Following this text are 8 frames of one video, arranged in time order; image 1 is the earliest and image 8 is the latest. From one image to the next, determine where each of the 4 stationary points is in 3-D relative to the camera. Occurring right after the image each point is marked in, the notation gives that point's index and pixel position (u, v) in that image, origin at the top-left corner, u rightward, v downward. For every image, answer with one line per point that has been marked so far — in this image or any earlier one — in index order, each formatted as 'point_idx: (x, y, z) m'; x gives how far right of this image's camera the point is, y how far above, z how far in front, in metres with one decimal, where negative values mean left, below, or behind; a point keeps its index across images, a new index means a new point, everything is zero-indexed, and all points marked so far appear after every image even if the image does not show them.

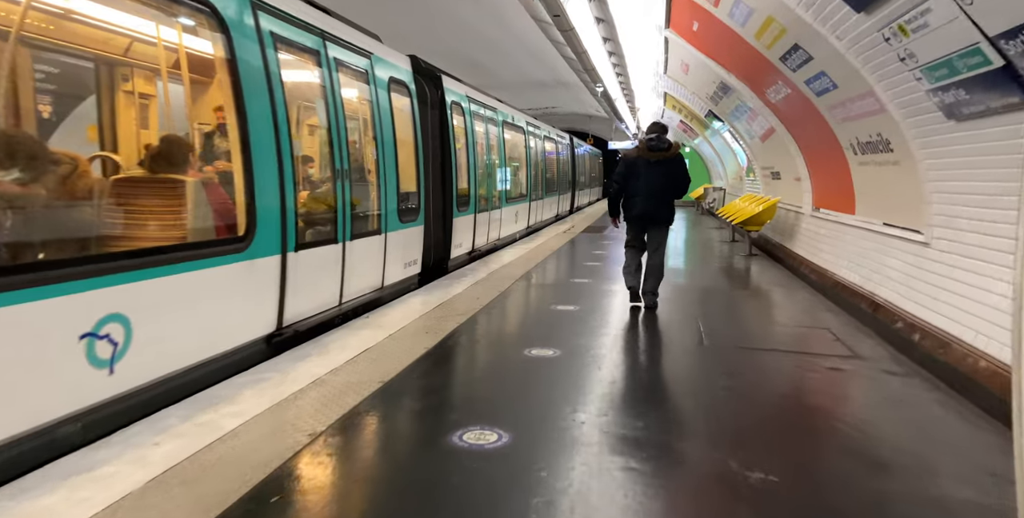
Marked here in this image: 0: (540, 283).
0: (+0.3, -0.3, +8.2) m
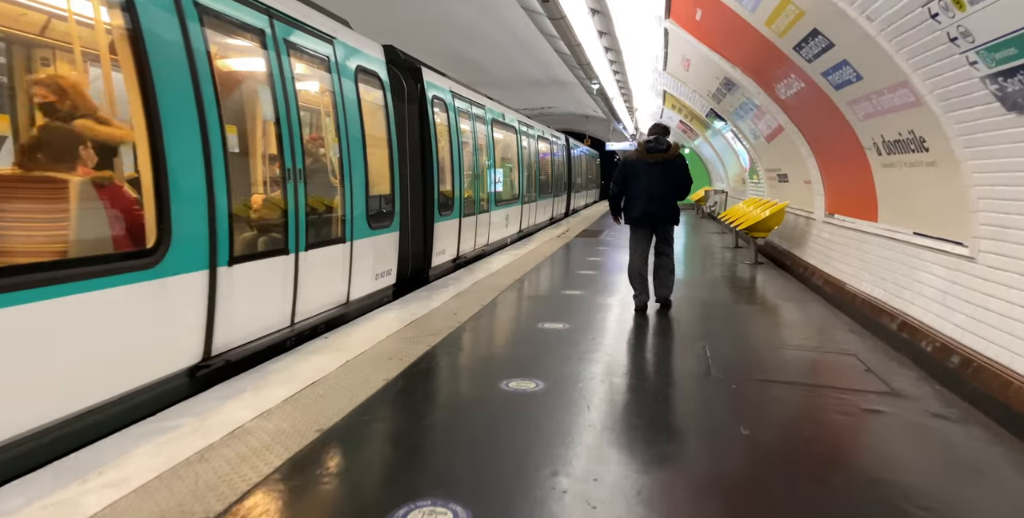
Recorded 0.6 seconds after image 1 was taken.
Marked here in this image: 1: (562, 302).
0: (+0.2, -0.4, +7.5) m
1: (+0.5, -0.5, +7.0) m
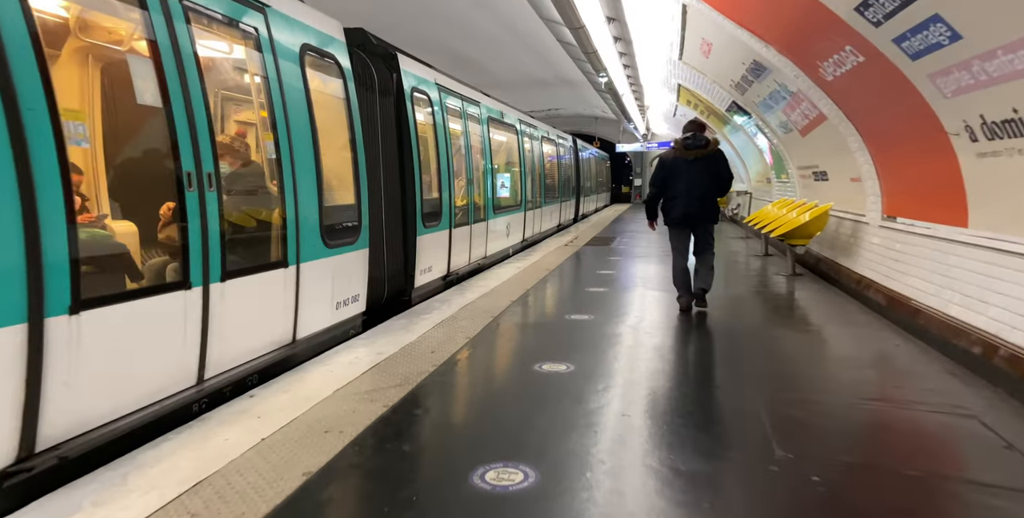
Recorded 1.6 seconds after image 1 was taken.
0: (+0.1, -0.6, +6.3) m
1: (+0.5, -0.7, +5.8) m
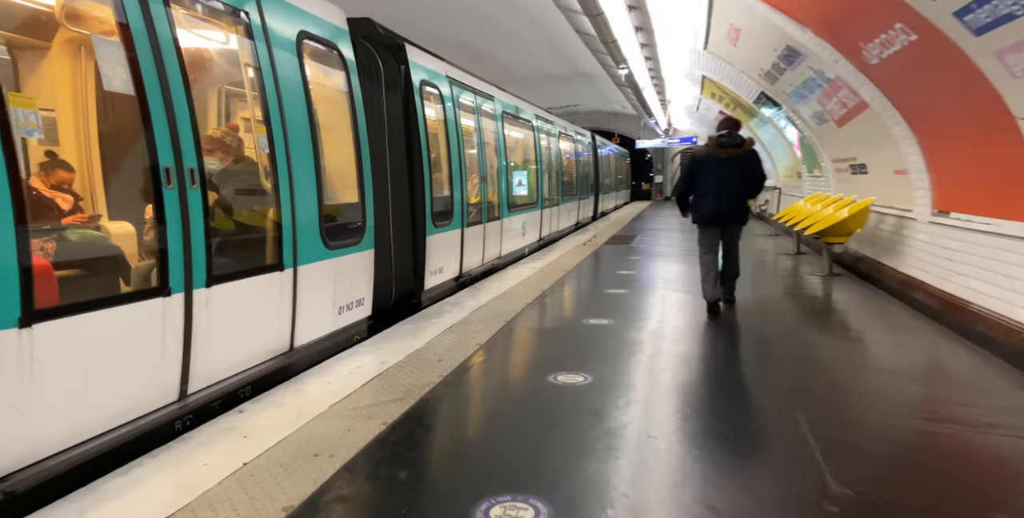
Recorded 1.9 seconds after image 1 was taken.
0: (+0.3, -0.6, +6.0) m
1: (+0.6, -0.7, +5.4) m
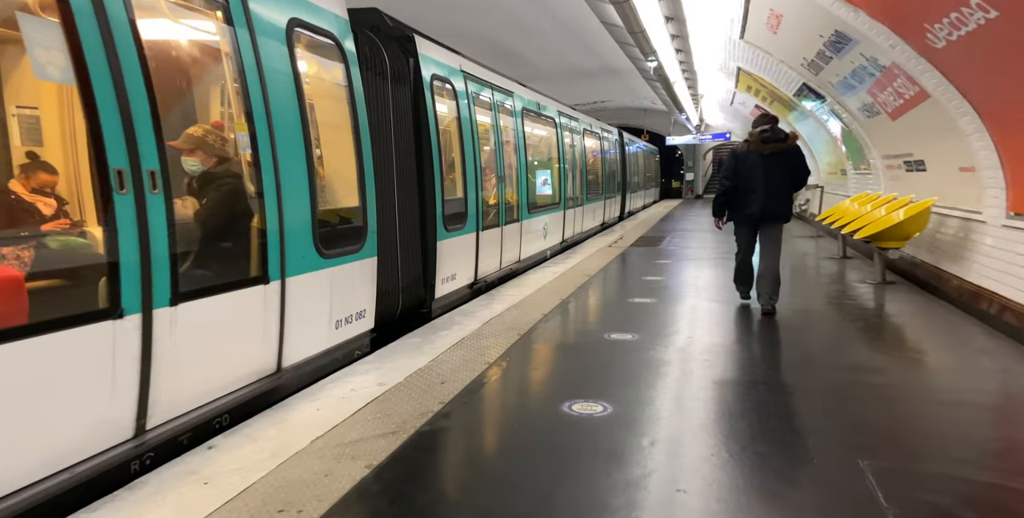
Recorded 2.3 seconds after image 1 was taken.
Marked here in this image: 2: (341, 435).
0: (+0.4, -0.7, +5.5) m
1: (+0.7, -0.7, +4.9) m
2: (-0.8, -0.9, +3.1) m
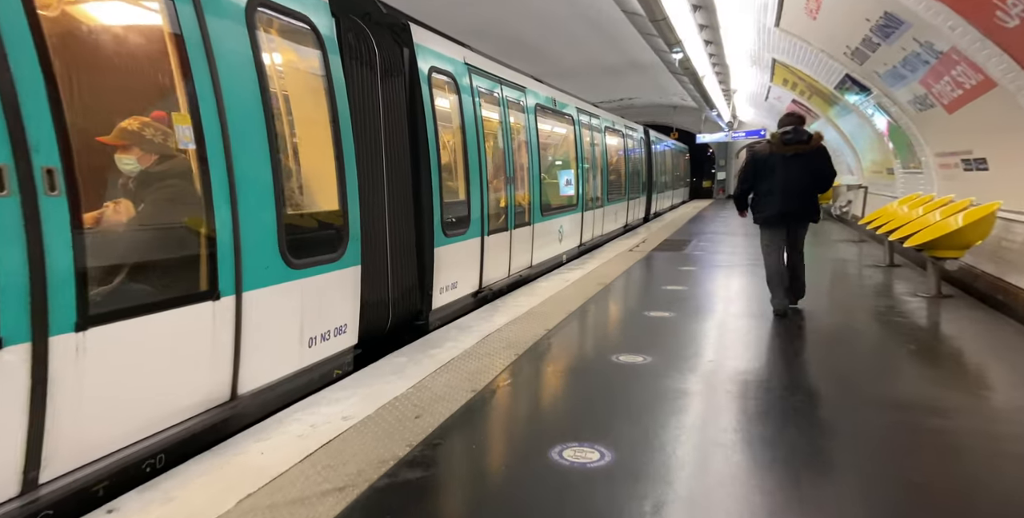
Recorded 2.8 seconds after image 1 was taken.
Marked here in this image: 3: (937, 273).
0: (+0.4, -0.7, +4.9) m
1: (+0.7, -0.8, +4.3) m
2: (-0.9, -0.9, +2.6) m
3: (+4.0, -0.1, +5.8) m
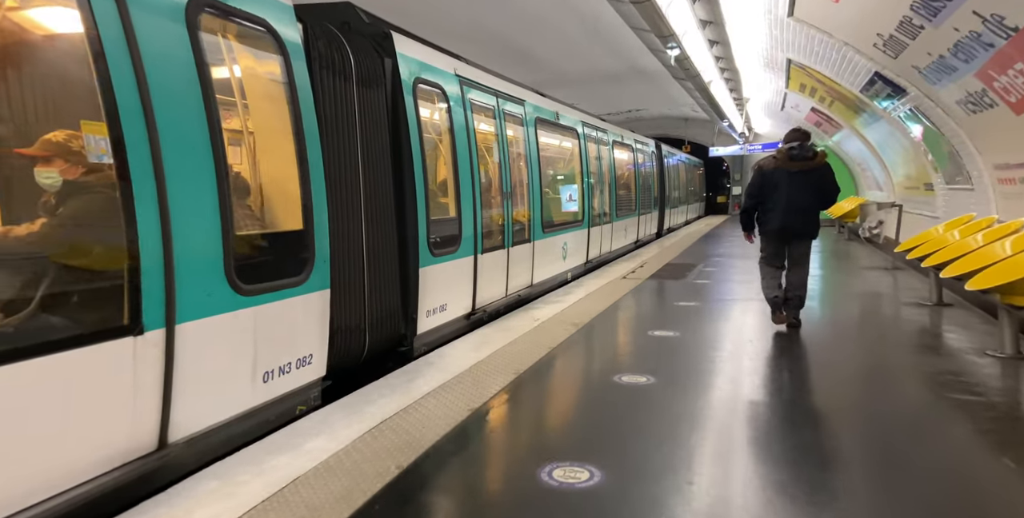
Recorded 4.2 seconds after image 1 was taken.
0: (+0.3, -0.9, +4.4) m
1: (+0.6, -1.0, +3.8) m
2: (-1.1, -1.0, +2.1) m
3: (+3.9, -0.3, +5.3) m
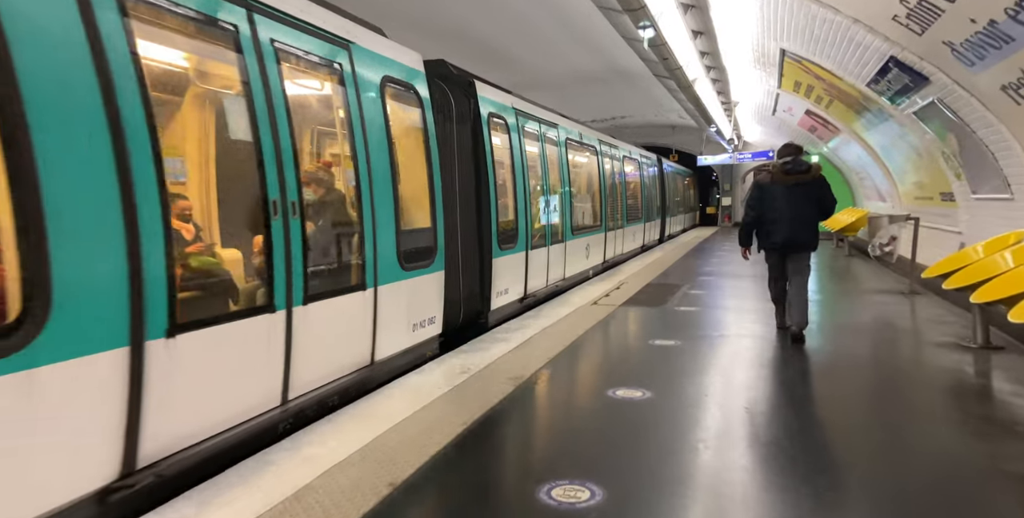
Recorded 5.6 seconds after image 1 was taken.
0: (+0.9, -0.8, +6.2) m
1: (+1.2, -0.9, +5.6) m
2: (-0.5, -0.9, +3.9) m
3: (+4.4, -0.2, +7.1) m
